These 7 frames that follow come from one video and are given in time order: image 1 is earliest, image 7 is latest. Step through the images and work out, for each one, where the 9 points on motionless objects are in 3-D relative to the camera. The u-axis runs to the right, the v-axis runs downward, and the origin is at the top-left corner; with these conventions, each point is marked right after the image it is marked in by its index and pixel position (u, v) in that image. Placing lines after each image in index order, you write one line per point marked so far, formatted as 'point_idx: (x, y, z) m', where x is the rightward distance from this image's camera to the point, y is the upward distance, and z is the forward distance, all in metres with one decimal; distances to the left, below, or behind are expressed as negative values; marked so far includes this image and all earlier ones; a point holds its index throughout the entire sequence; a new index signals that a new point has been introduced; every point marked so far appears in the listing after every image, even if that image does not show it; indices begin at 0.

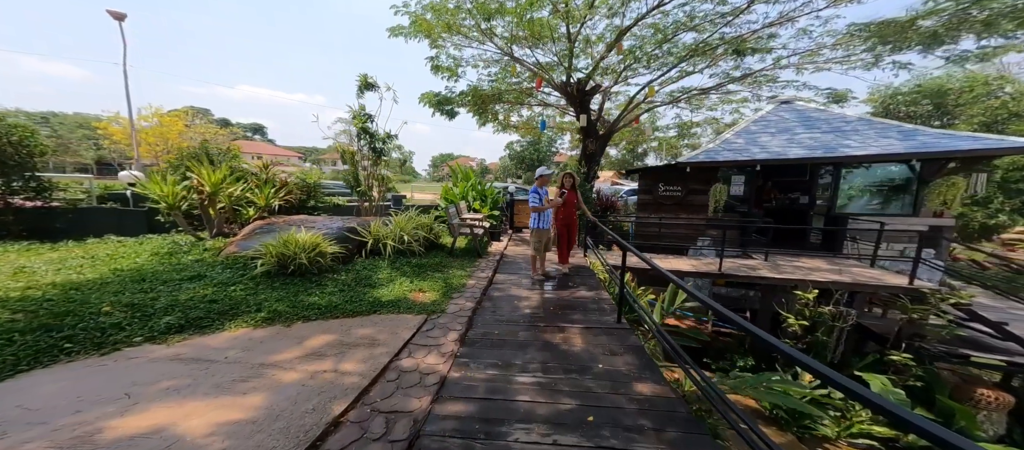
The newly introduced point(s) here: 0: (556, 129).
0: (+2.2, +4.8, +17.0) m
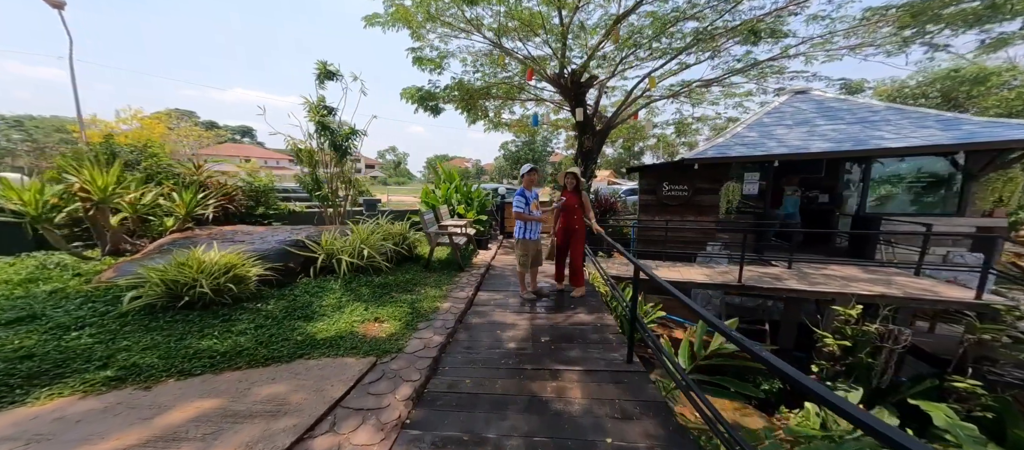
0: (+1.8, +4.7, +16.1) m
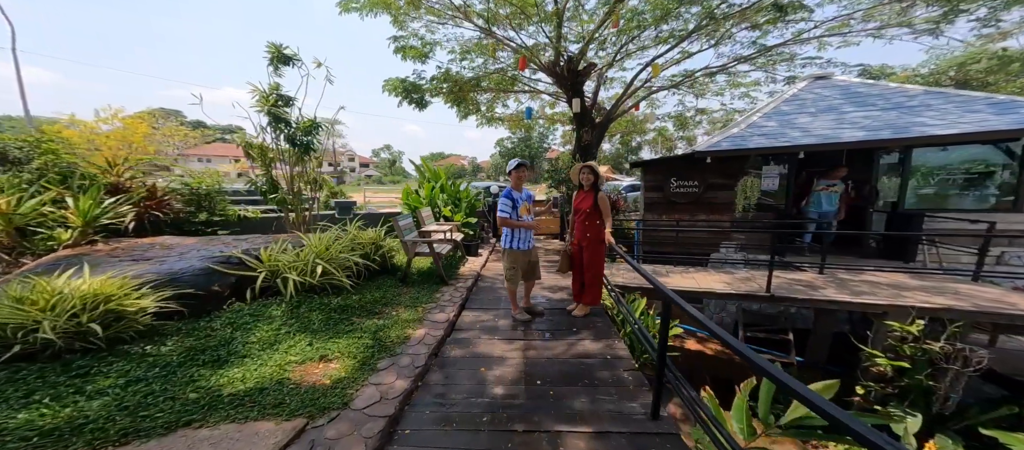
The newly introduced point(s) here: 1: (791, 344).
0: (+1.5, +4.7, +15.3) m
1: (+5.0, -2.0, +6.1) m
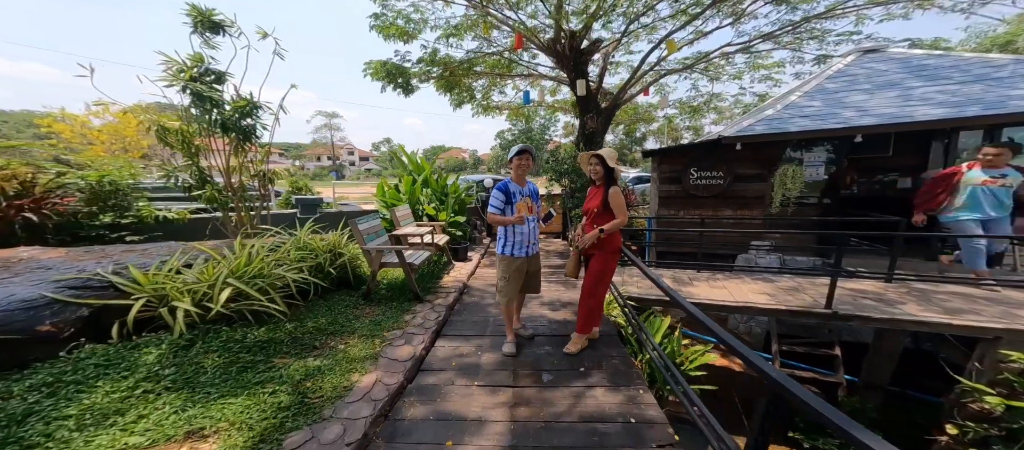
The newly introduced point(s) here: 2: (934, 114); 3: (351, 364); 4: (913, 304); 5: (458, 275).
0: (+1.5, +4.9, +14.3) m
1: (+5.0, -2.0, +5.1) m
2: (+5.3, +1.4, +4.2) m
3: (-1.2, -1.1, +2.6) m
4: (+4.3, -0.9, +3.6) m
5: (-0.8, -0.7, +5.0) m
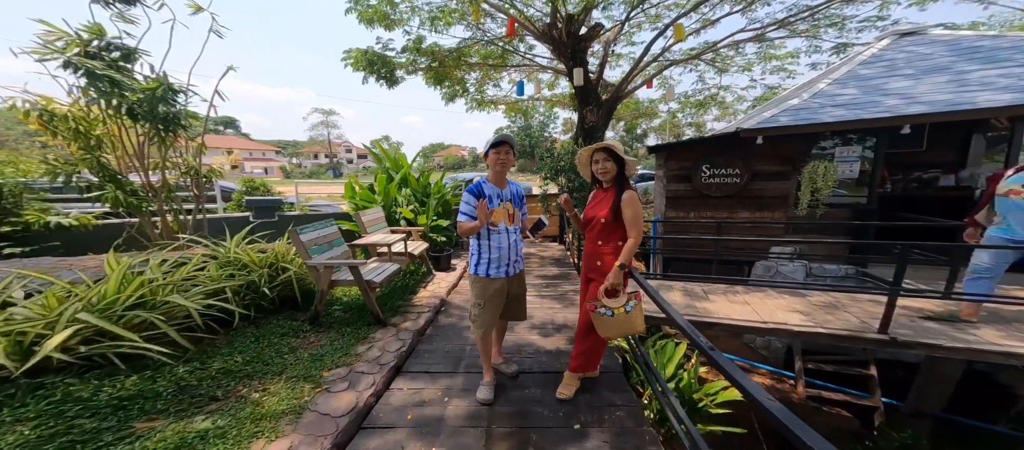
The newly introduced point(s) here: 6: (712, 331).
0: (+1.3, +4.9, +13.5) m
1: (+4.8, -2.1, +4.4) m
2: (+5.1, +1.3, +3.5) m
3: (-1.4, -1.1, +1.9) m
4: (+4.2, -0.9, +3.0) m
5: (-1.0, -0.8, +4.3) m
6: (+2.2, -1.1, +3.7) m
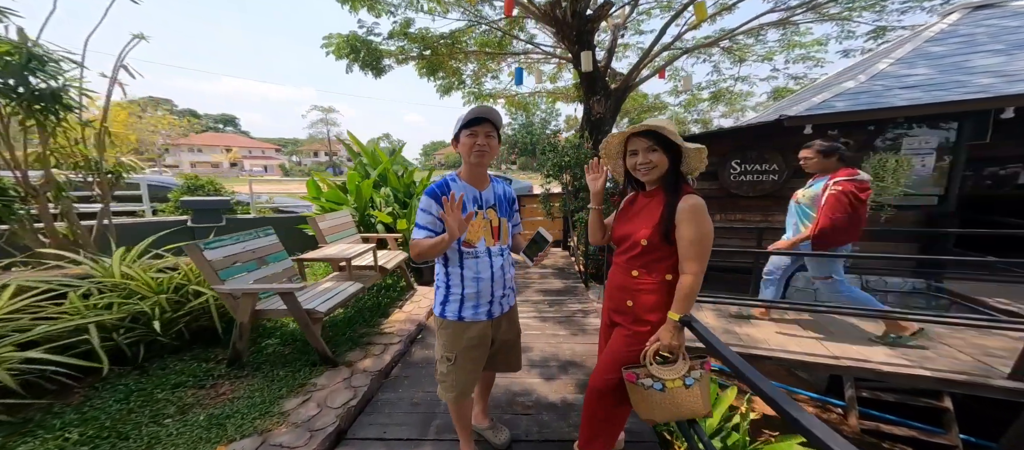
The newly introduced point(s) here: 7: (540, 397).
0: (+1.3, +4.8, +12.7) m
1: (+4.7, -2.1, +3.6) m
2: (+5.1, +1.2, +2.7) m
3: (-1.5, -1.2, +1.1) m
4: (+4.1, -1.0, +2.1) m
5: (-1.0, -0.9, +3.5) m
6: (+2.1, -1.2, +2.8) m
7: (+0.2, -1.3, +2.5) m
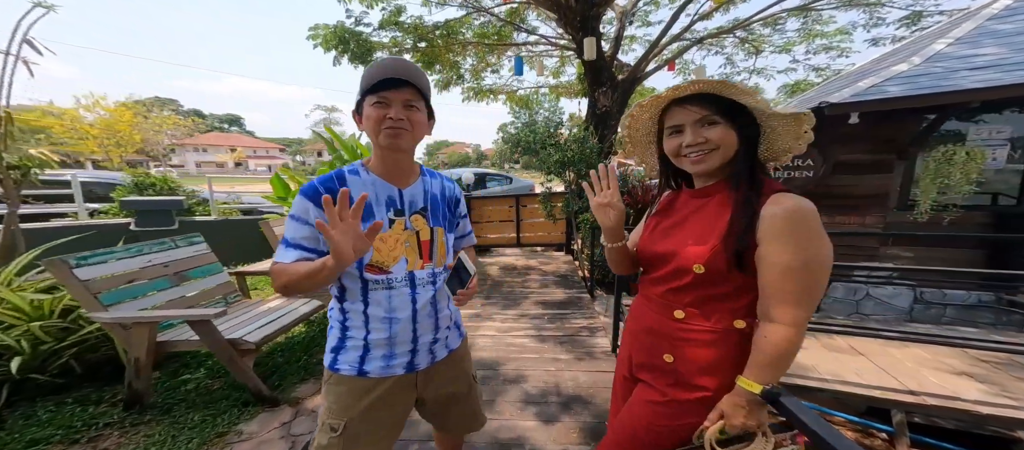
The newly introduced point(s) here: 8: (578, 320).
0: (+1.4, +4.8, +12.2) m
1: (+4.7, -2.2, +3.0) m
2: (+5.0, +1.2, +2.1) m
3: (-1.6, -1.2, +0.6) m
4: (+4.0, -1.1, +1.6) m
5: (-1.1, -0.9, +3.0) m
6: (+2.1, -1.2, +2.3) m
7: (+0.1, -1.3, +2.0) m
8: (+0.7, -1.0, +3.5) m
